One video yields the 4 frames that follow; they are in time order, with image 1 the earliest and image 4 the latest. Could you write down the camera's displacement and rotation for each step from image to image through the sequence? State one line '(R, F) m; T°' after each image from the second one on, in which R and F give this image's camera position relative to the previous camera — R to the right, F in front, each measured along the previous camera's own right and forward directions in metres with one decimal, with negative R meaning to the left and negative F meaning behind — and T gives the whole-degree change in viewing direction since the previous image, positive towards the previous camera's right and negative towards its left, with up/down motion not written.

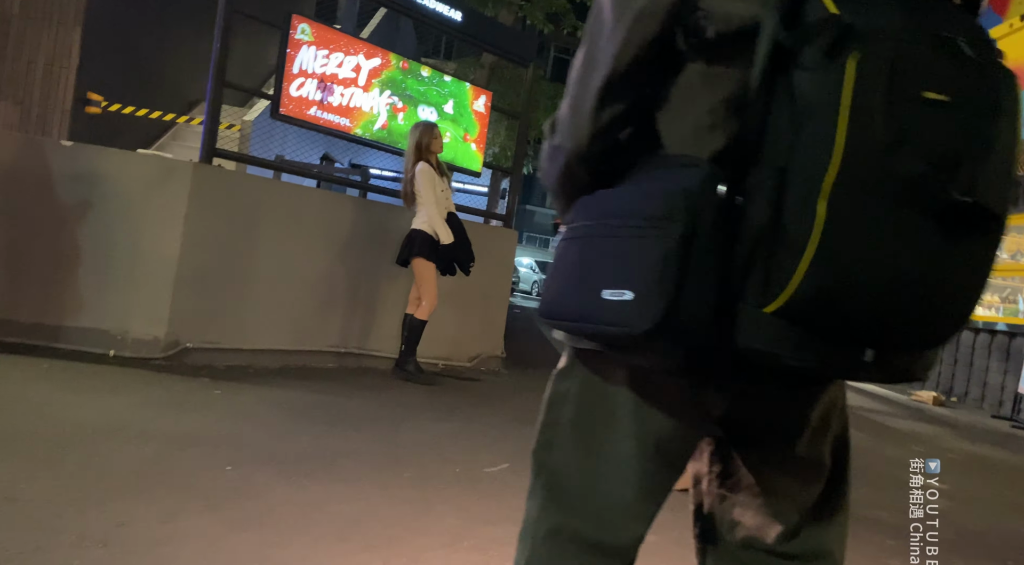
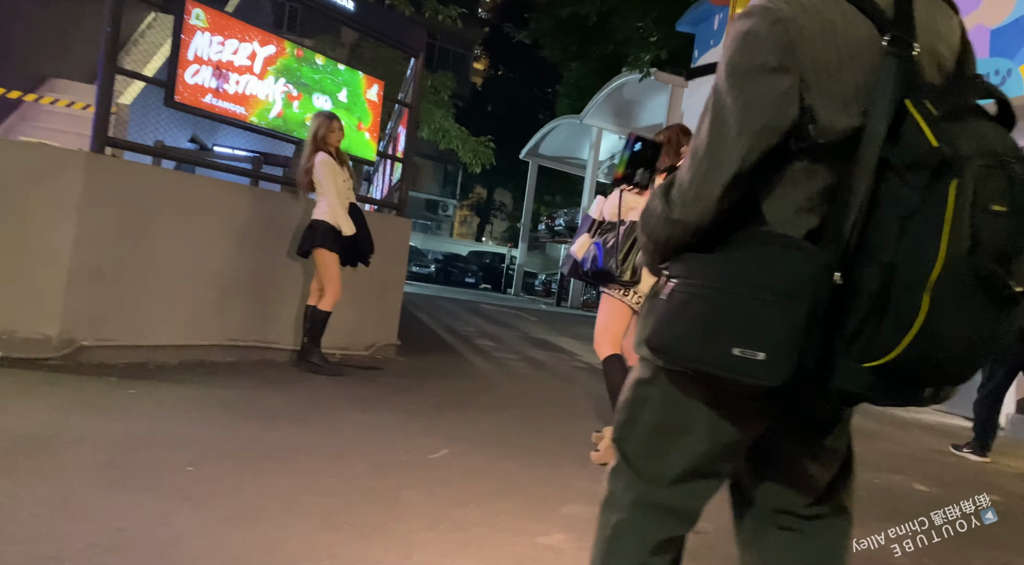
(-0.4, -0.2) m; +12°
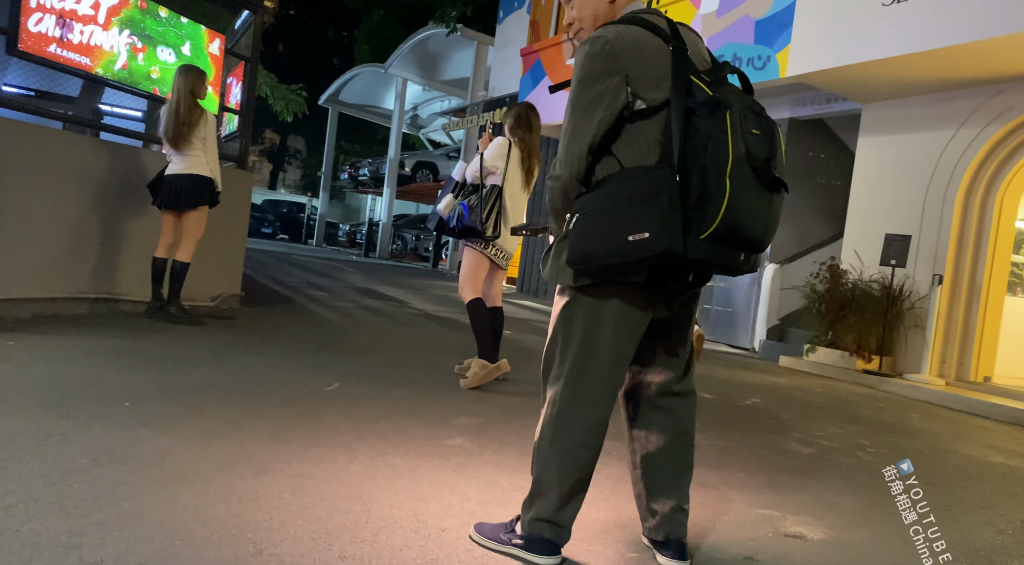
(-0.5, -0.6) m; +16°
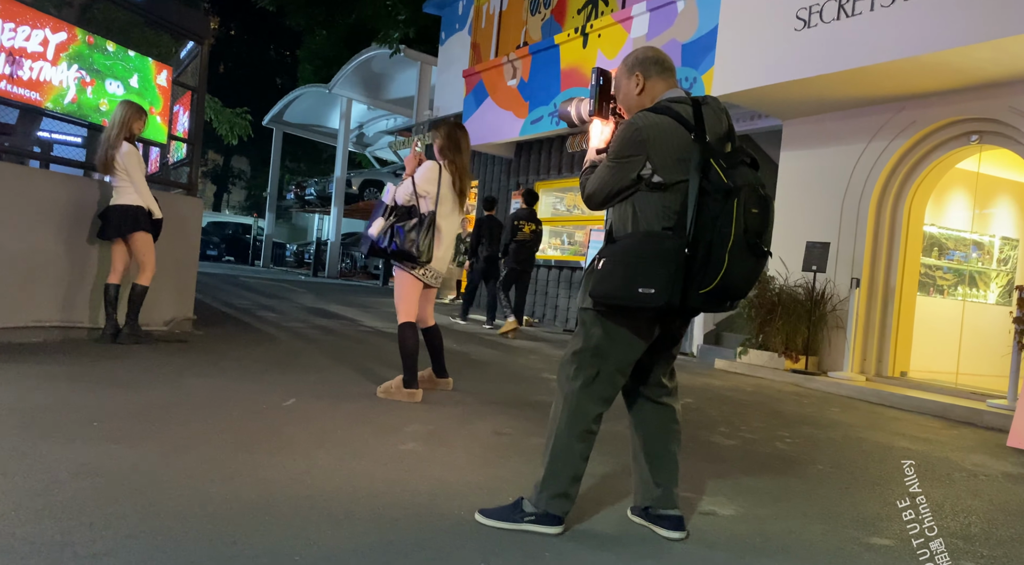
(0.0, -0.3) m; +4°
